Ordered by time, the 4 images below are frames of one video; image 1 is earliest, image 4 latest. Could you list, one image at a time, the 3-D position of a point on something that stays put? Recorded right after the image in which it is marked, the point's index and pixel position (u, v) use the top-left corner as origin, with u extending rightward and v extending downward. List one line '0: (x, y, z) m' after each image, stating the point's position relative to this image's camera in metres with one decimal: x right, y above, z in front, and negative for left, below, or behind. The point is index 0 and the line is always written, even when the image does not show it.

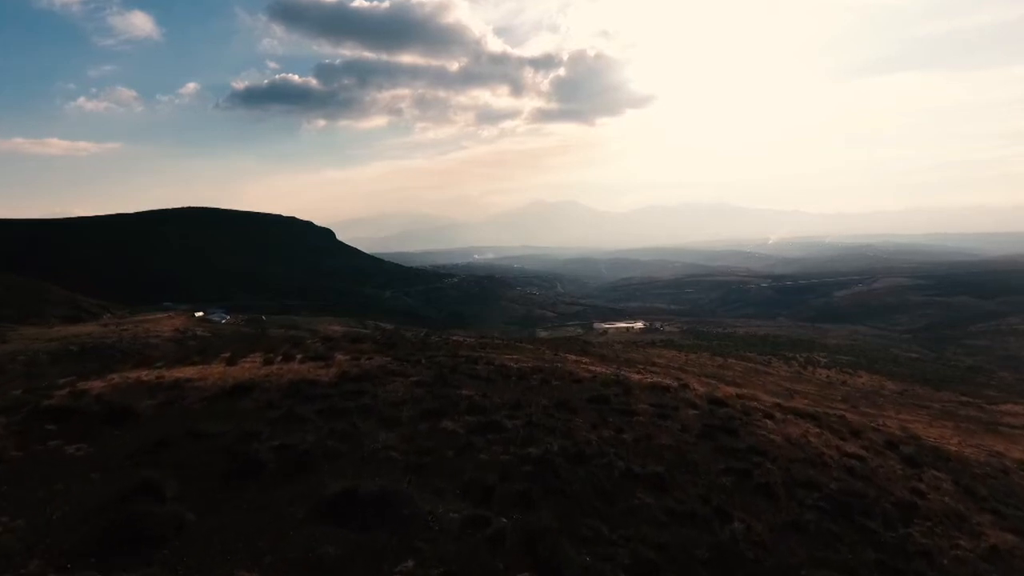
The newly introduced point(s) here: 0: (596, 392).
0: (+2.8, -3.5, +20.0) m
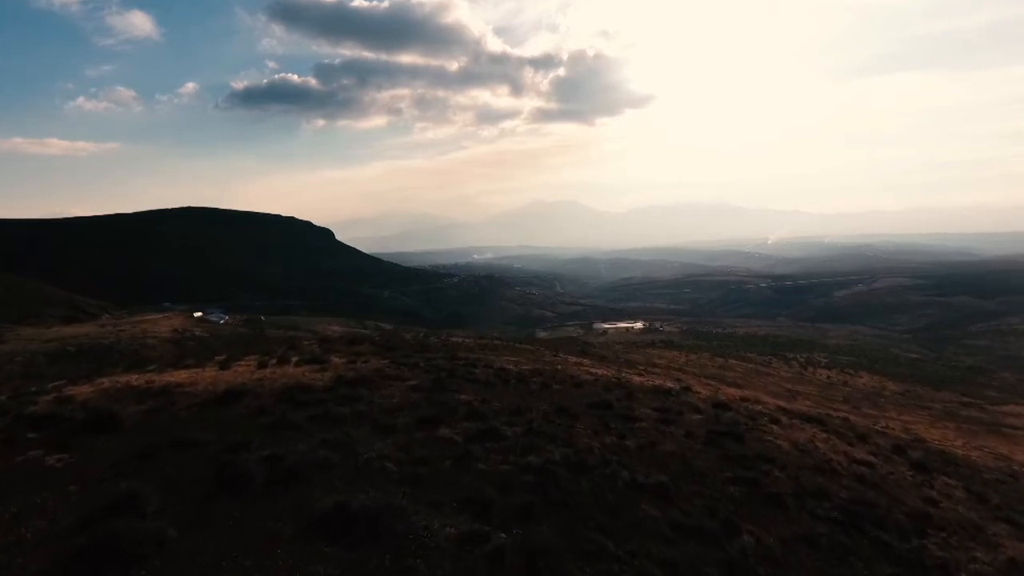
0: (+2.8, -3.5, +19.5) m
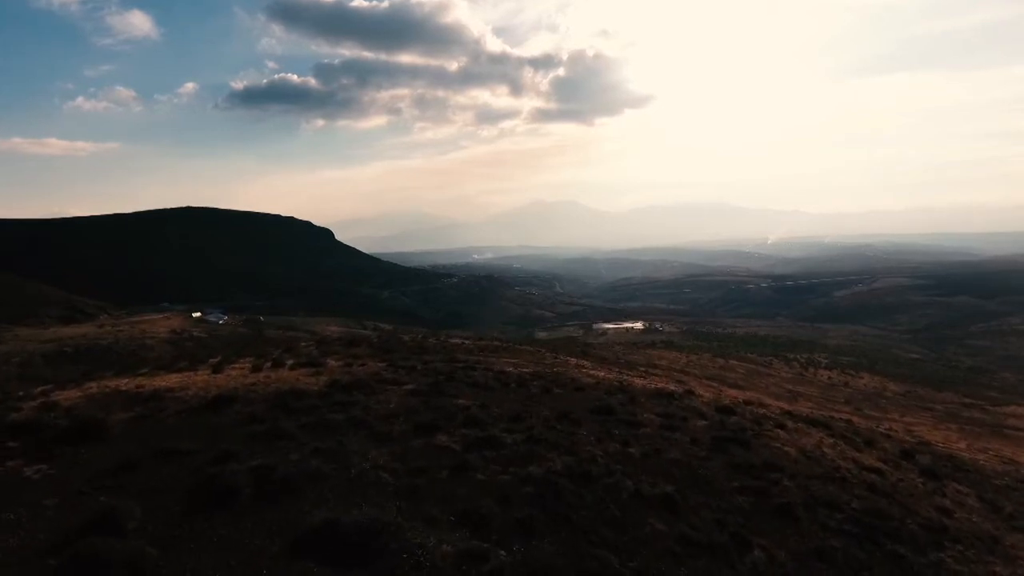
0: (+2.8, -3.6, +19.1) m
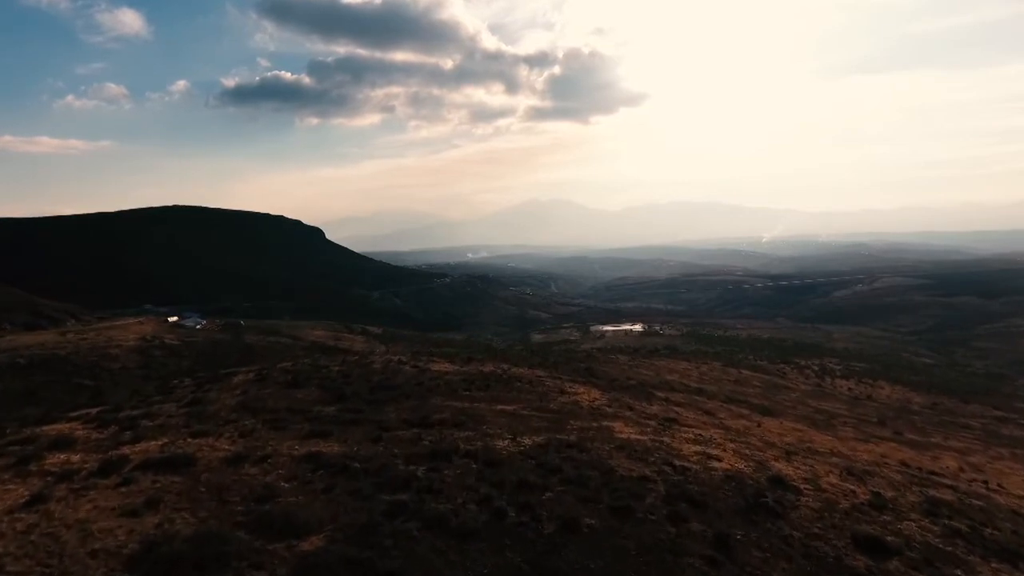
0: (+2.7, -4.6, +10.3) m
